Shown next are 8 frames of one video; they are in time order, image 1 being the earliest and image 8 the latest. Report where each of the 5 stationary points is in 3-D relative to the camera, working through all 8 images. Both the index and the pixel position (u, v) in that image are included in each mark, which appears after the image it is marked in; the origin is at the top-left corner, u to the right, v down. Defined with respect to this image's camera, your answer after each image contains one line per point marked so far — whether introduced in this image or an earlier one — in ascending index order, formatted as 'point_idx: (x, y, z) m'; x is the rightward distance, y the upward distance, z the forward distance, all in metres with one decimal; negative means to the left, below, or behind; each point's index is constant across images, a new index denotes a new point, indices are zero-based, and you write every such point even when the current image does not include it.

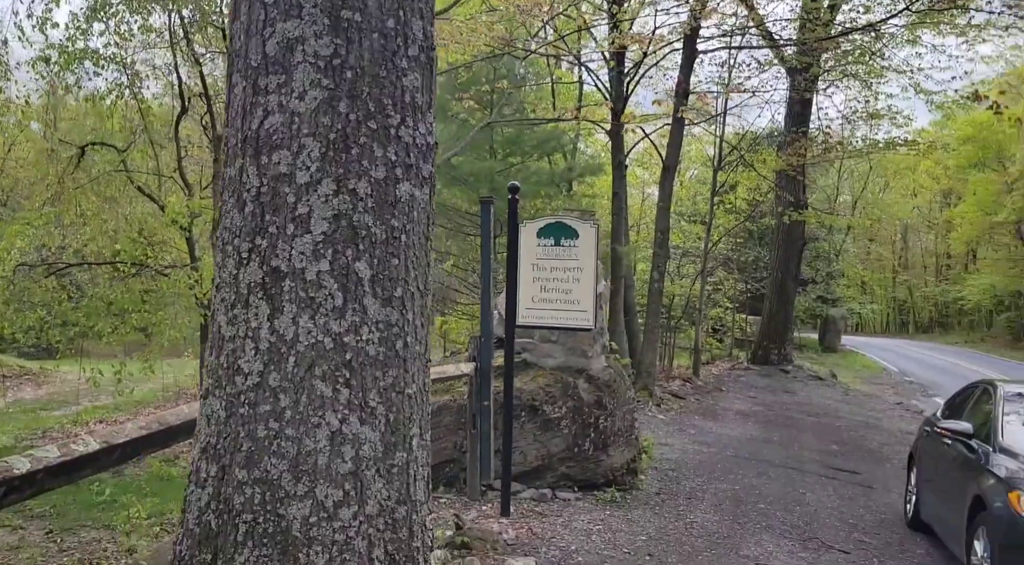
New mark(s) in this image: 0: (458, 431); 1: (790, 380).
0: (-0.4, -1.2, +7.1) m
1: (+6.3, -2.2, +20.0) m
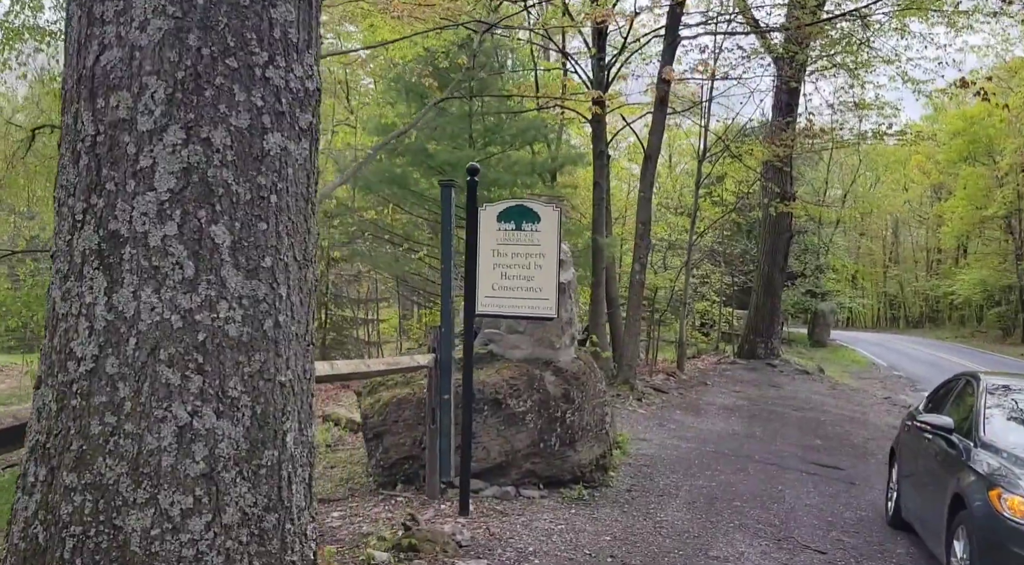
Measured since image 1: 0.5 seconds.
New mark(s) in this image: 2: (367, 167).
0: (-0.7, -1.1, +6.8) m
1: (+5.9, -2.1, +19.7) m
2: (-2.3, +1.8, +13.8) m
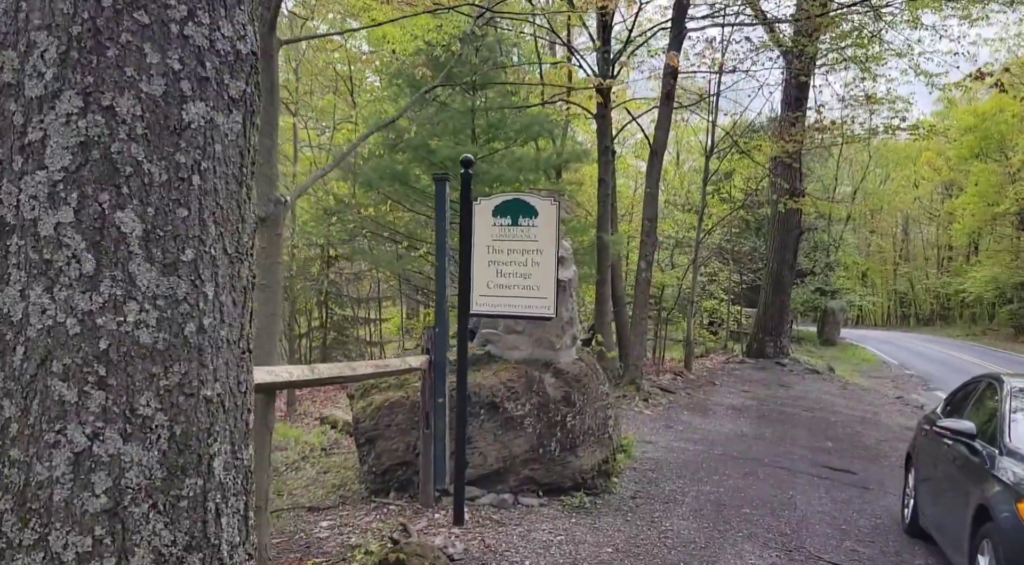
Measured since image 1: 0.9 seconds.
0: (-0.7, -1.1, +6.5) m
1: (+6.0, -2.0, +19.4) m
2: (-2.2, +1.8, +13.5) m
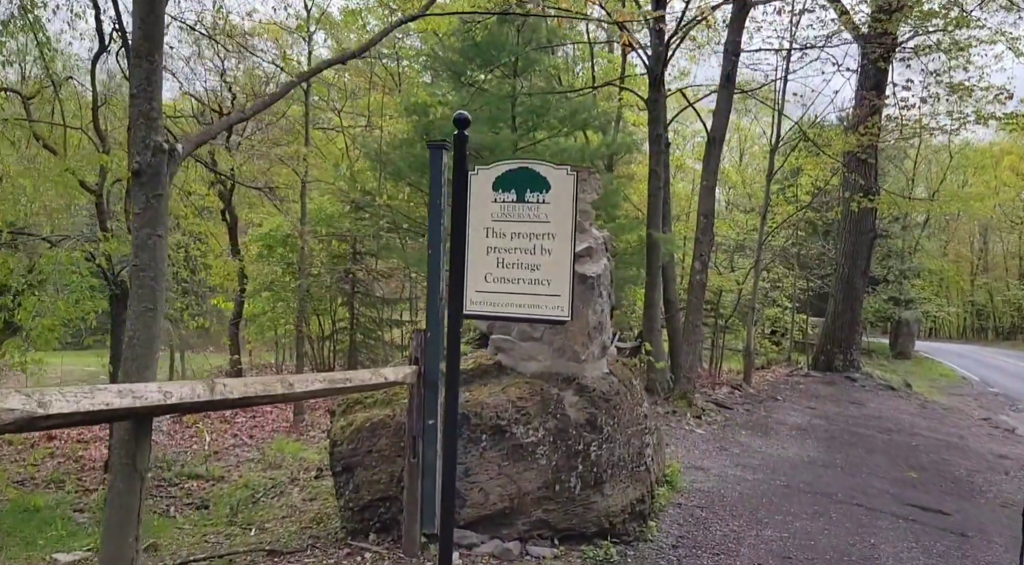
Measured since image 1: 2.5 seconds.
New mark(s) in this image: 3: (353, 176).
0: (-0.7, -1.0, +5.2) m
1: (+6.9, -2.1, +17.7) m
2: (-1.6, +1.8, +12.3) m
3: (-2.4, +1.6, +13.3) m
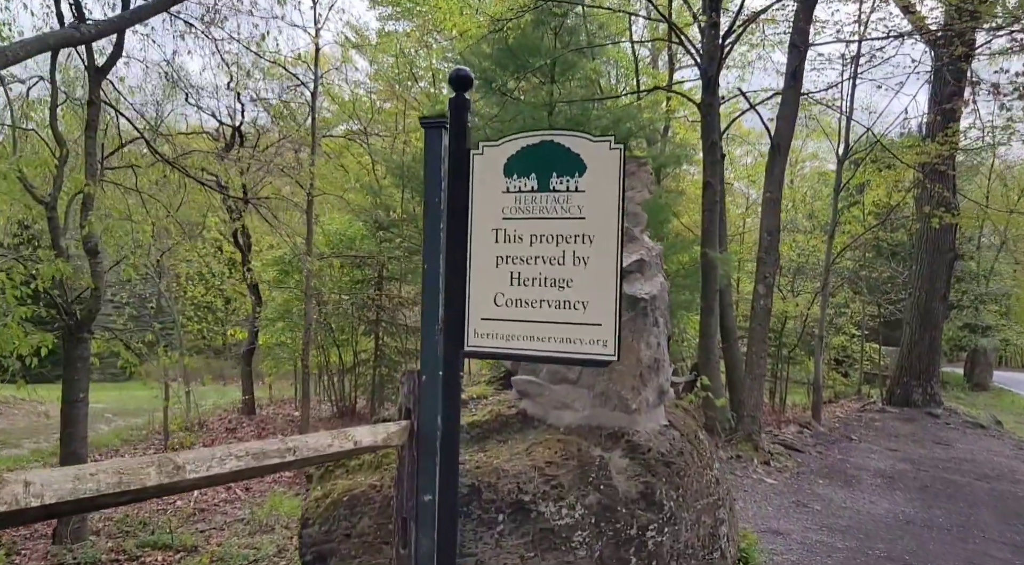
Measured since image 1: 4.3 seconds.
0: (-0.6, -1.2, +3.9) m
1: (+7.7, -2.6, +15.9) m
2: (-1.1, +1.5, +11.2) m
3: (-1.8, +1.2, +12.1) m
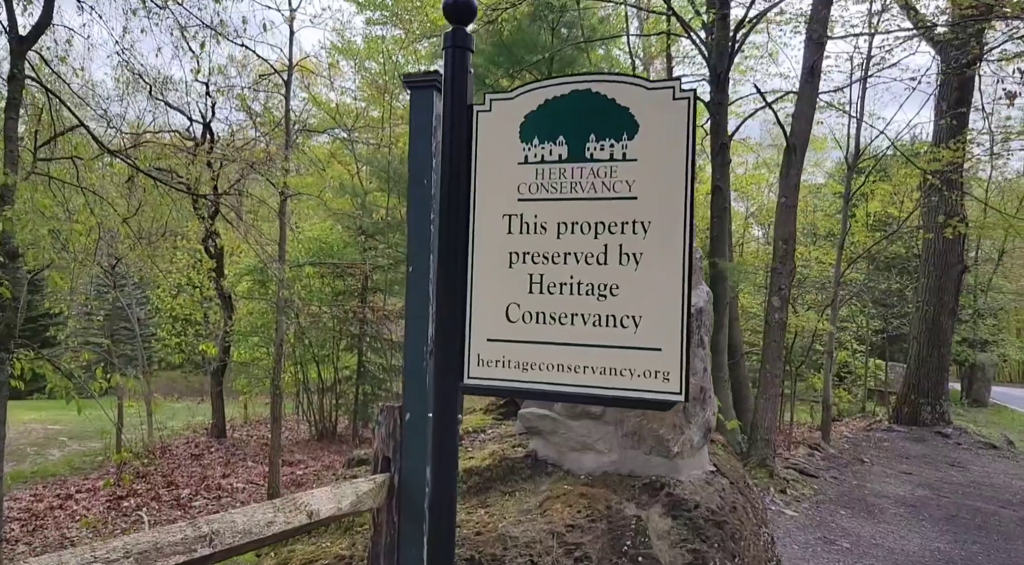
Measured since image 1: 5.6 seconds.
0: (-0.5, -1.2, +3.0) m
1: (+7.5, -2.8, +15.1) m
2: (-1.2, +1.4, +10.3) m
3: (-1.9, +1.1, +11.2) m
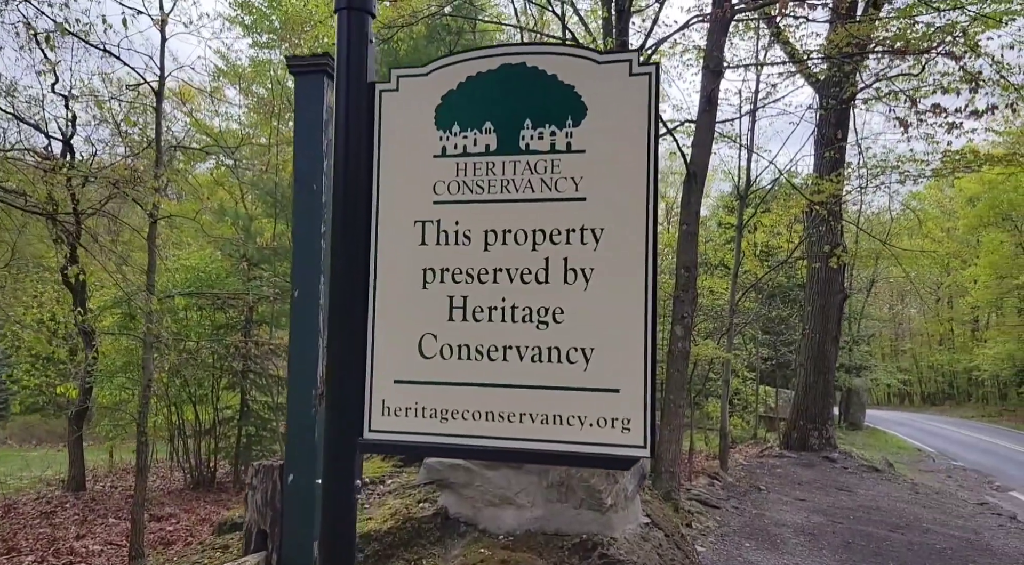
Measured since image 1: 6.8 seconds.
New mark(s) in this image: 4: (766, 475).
0: (-0.8, -1.3, +2.4) m
1: (+5.7, -3.3, +15.3) m
2: (-2.4, +1.0, +9.6) m
3: (-3.2, +0.7, +10.4) m
4: (+4.2, -3.2, +14.6) m
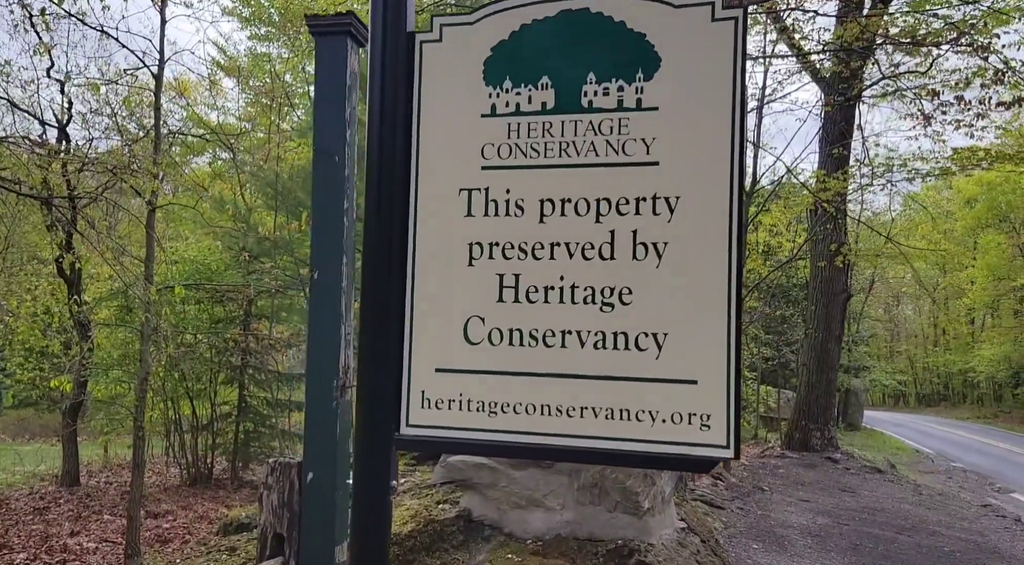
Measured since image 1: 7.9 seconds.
0: (-0.7, -1.2, +2.2) m
1: (+5.7, -3.3, +15.1) m
2: (-2.3, +1.1, +9.4) m
3: (-3.2, +0.8, +10.2) m
4: (+4.2, -3.2, +14.5) m
